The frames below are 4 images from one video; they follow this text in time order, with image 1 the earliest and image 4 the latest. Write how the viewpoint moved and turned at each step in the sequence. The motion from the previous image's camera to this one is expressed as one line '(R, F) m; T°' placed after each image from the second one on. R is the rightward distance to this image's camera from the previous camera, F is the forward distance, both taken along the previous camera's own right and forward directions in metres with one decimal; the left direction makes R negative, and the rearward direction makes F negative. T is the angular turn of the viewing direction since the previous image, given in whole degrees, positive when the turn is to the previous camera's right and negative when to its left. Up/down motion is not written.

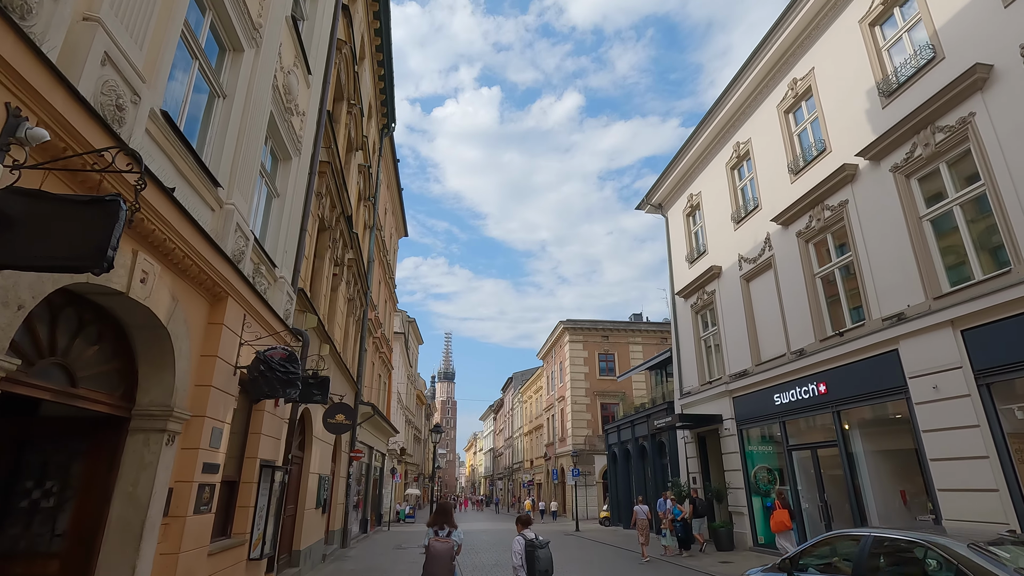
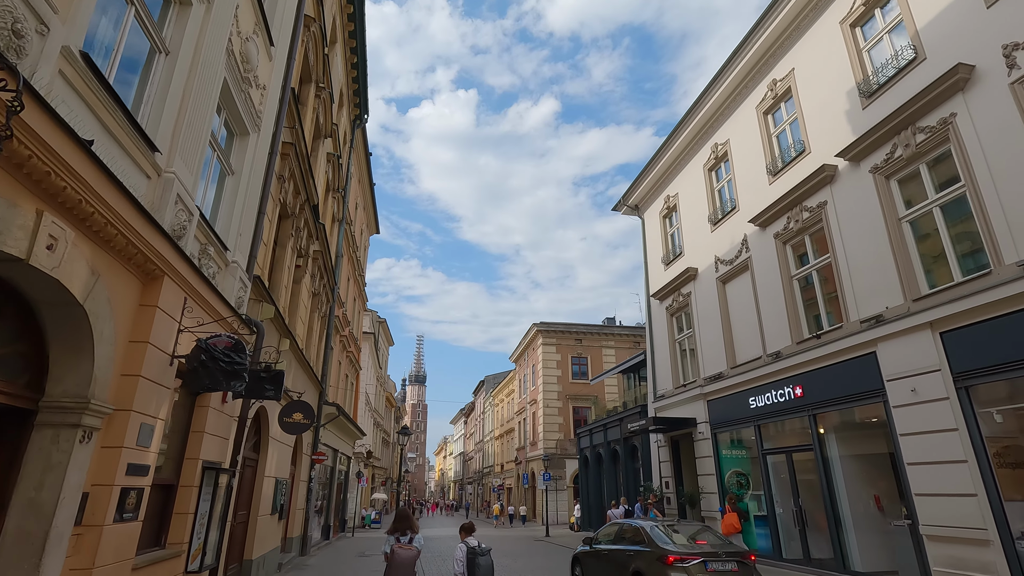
(0.0, +0.5) m; +3°
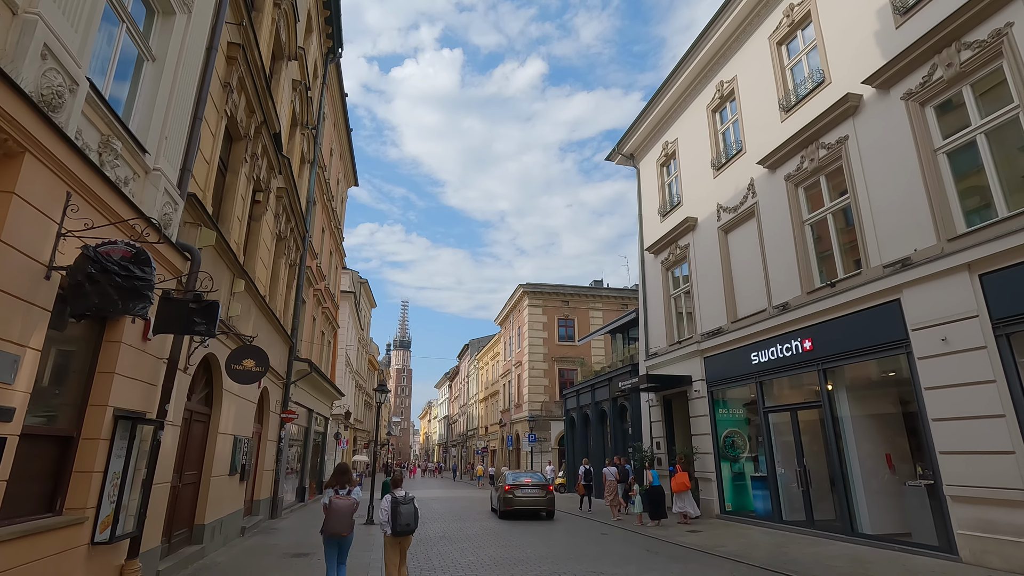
(0.0, +1.2) m; +2°
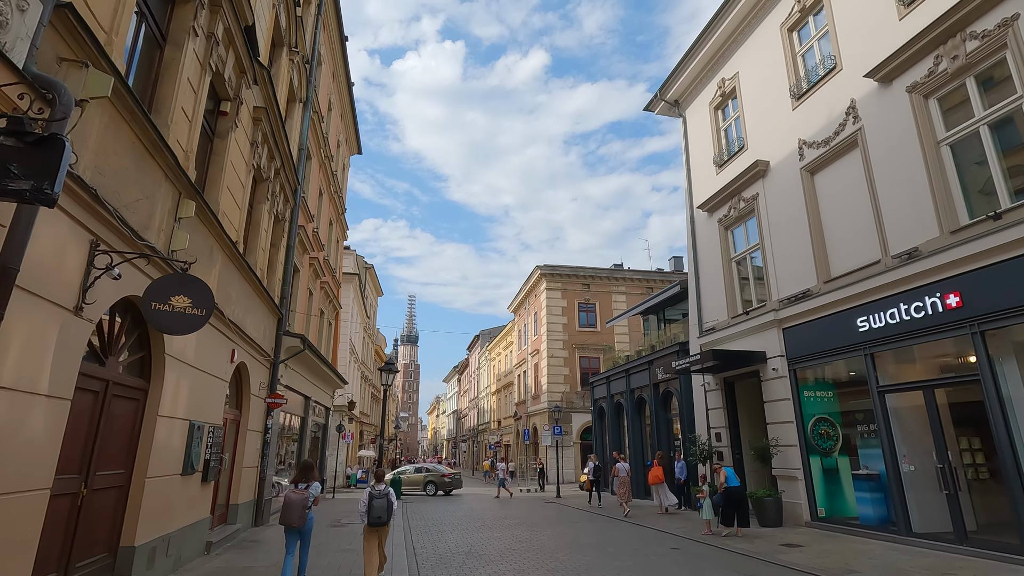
(-0.7, +2.8) m; -1°
